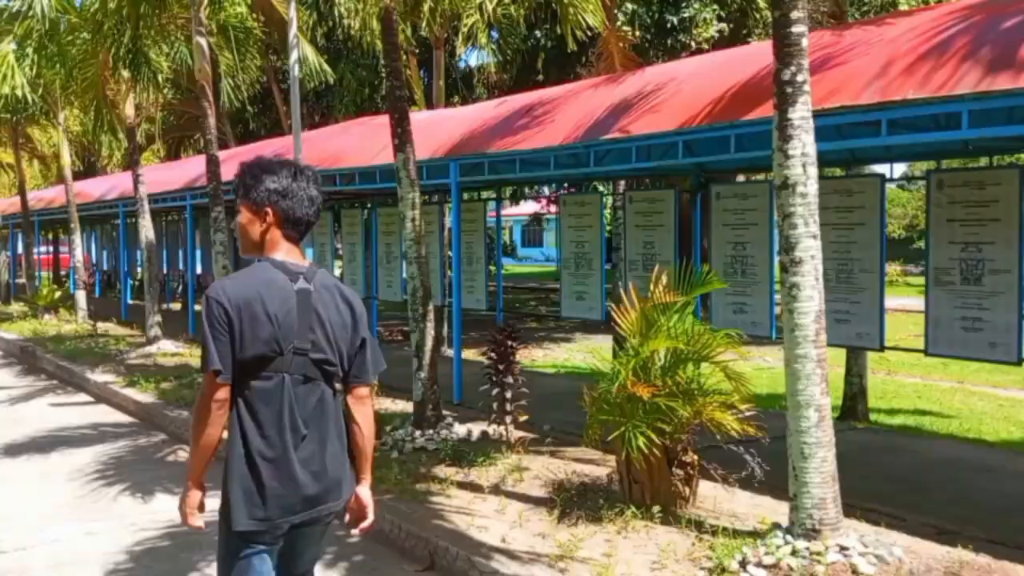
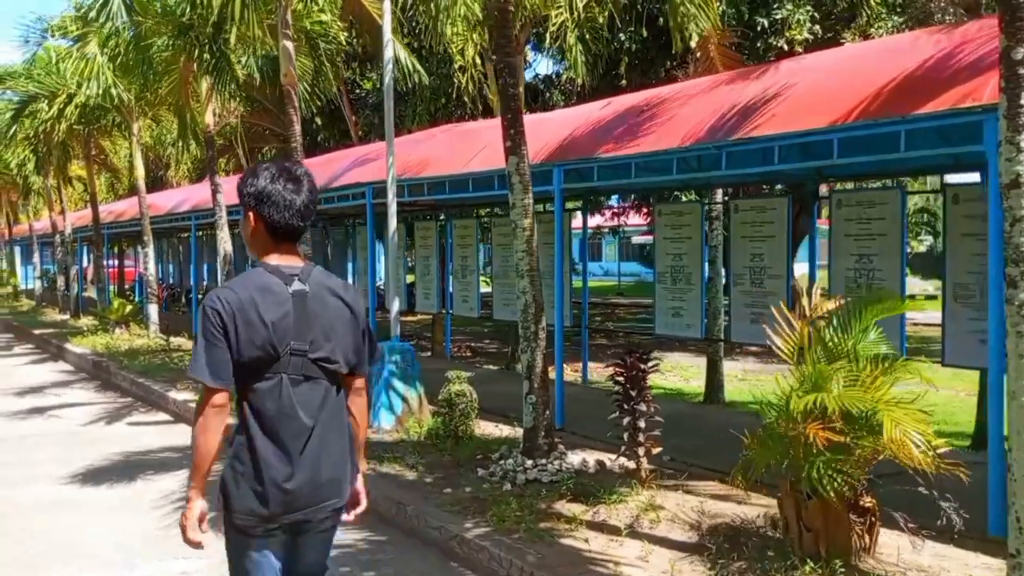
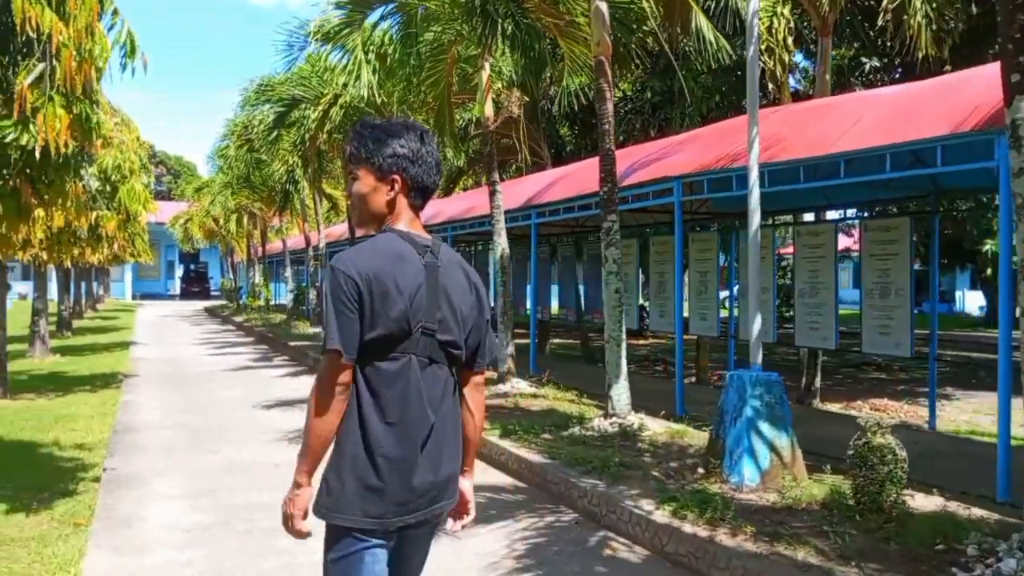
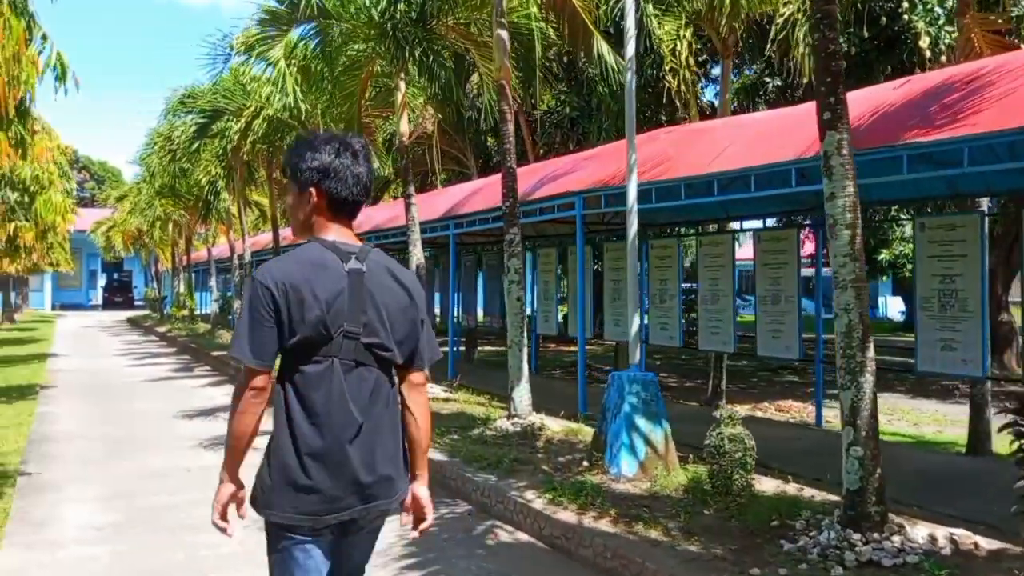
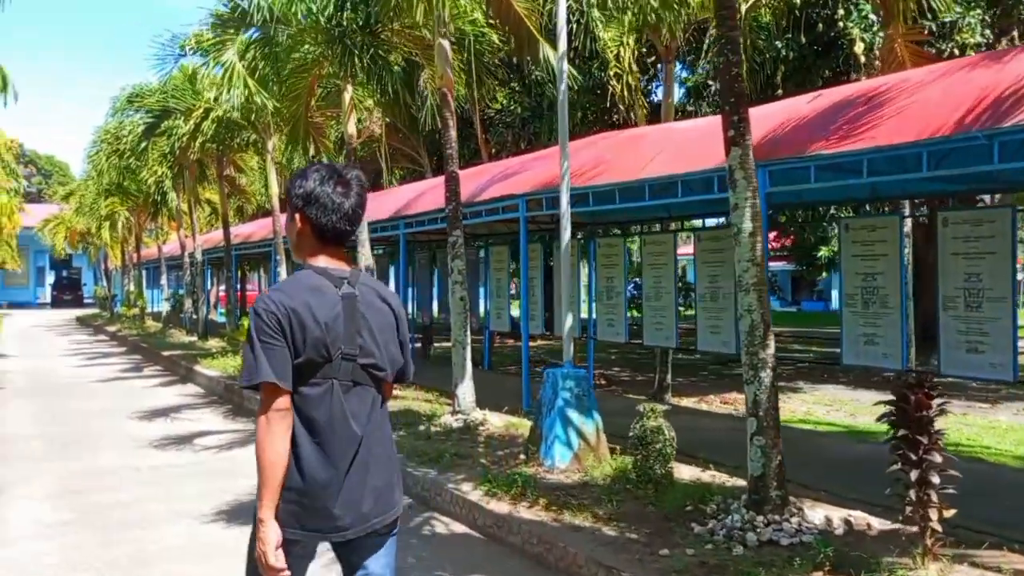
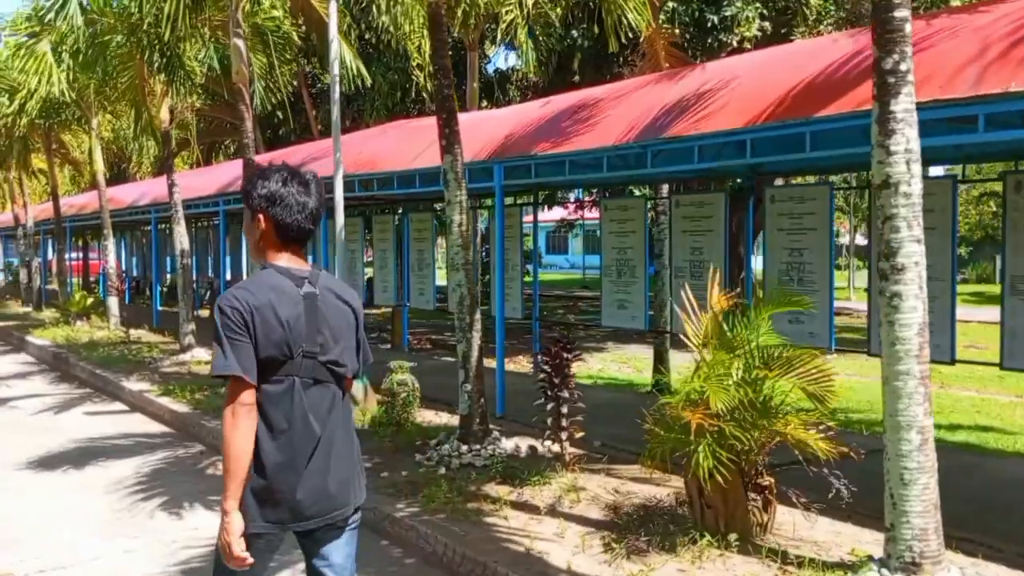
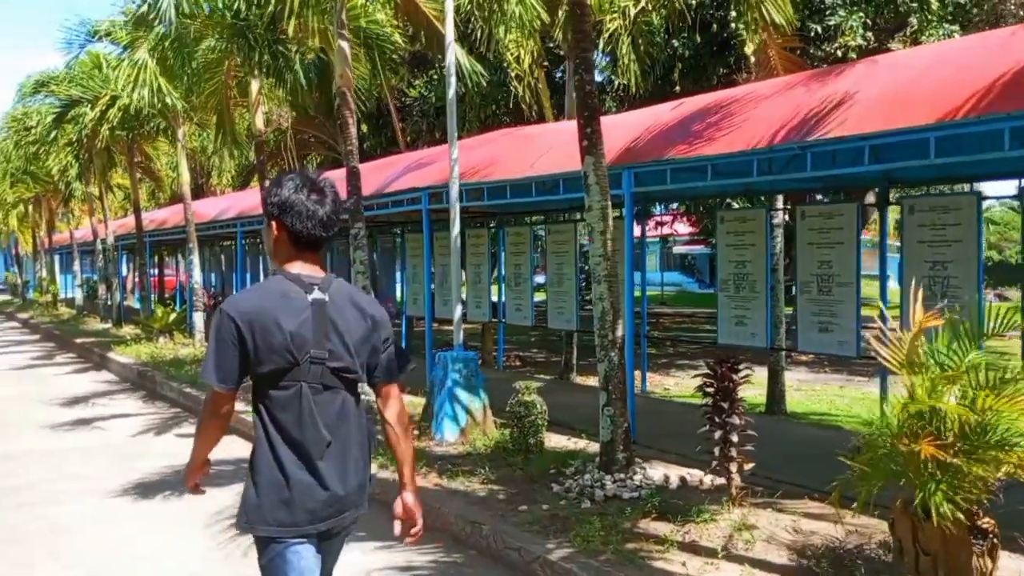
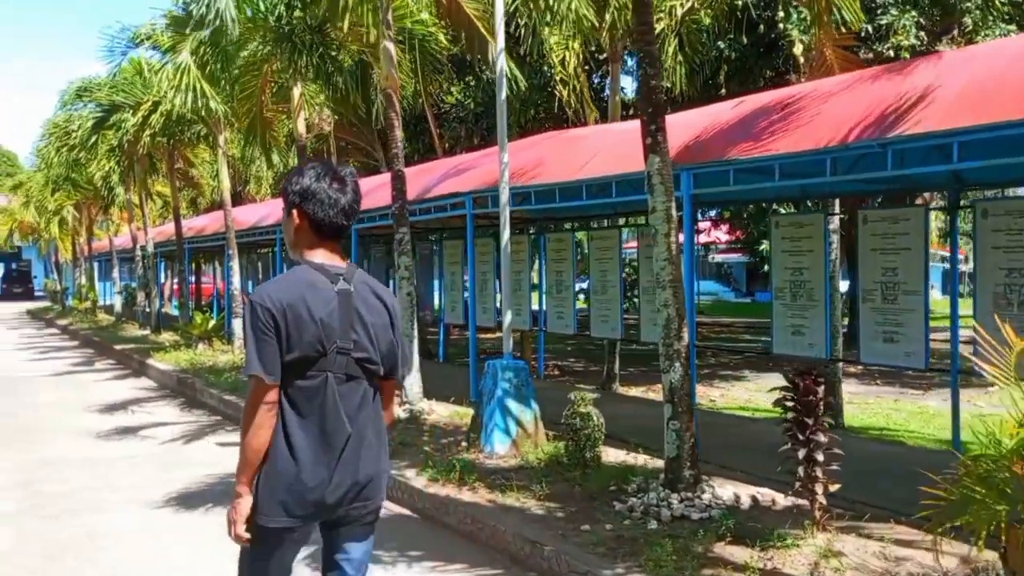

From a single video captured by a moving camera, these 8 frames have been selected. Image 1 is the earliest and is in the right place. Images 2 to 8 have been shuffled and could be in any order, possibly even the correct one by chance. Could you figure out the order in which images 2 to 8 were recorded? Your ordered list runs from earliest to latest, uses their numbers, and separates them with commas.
6, 2, 7, 8, 5, 4, 3
